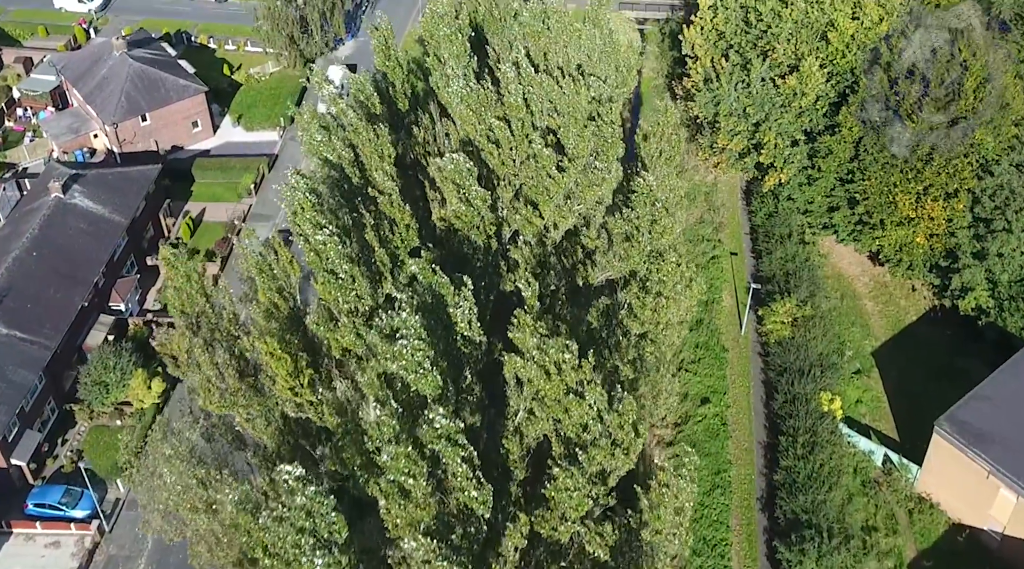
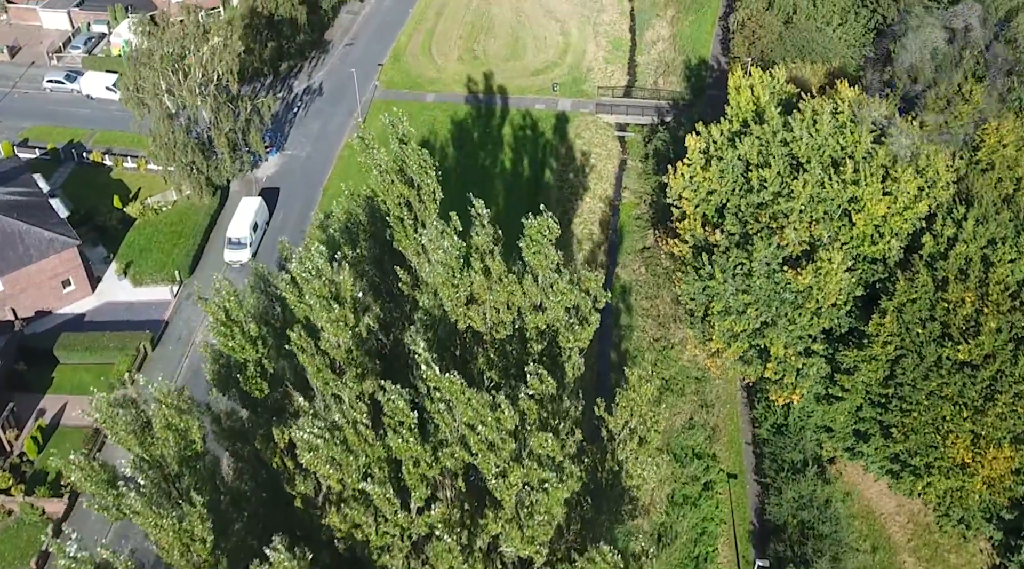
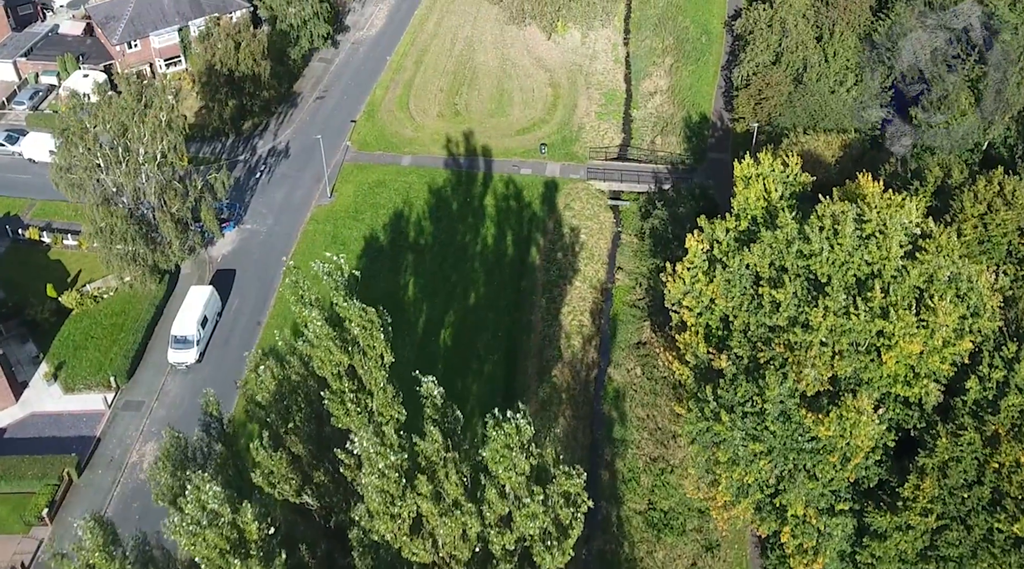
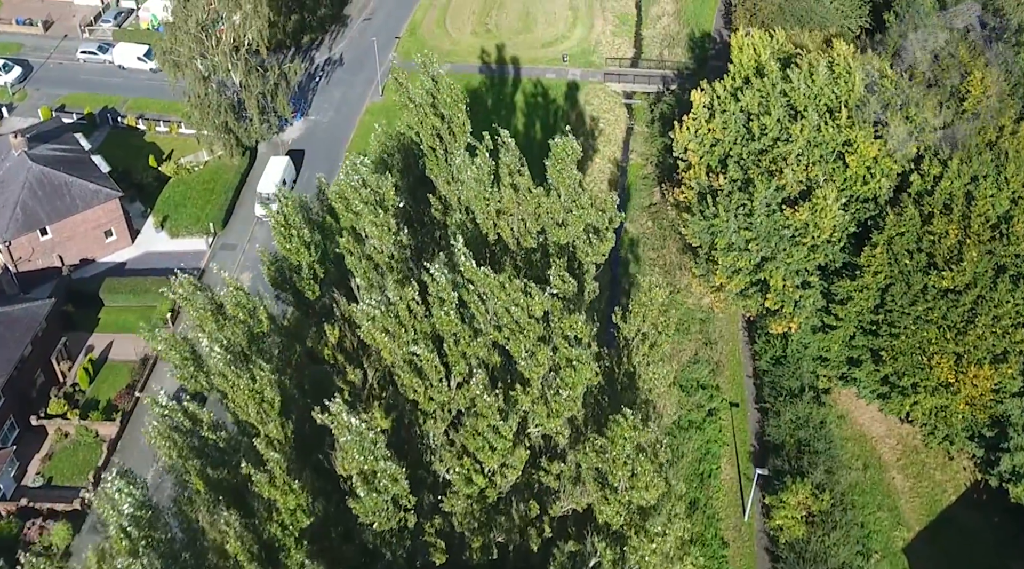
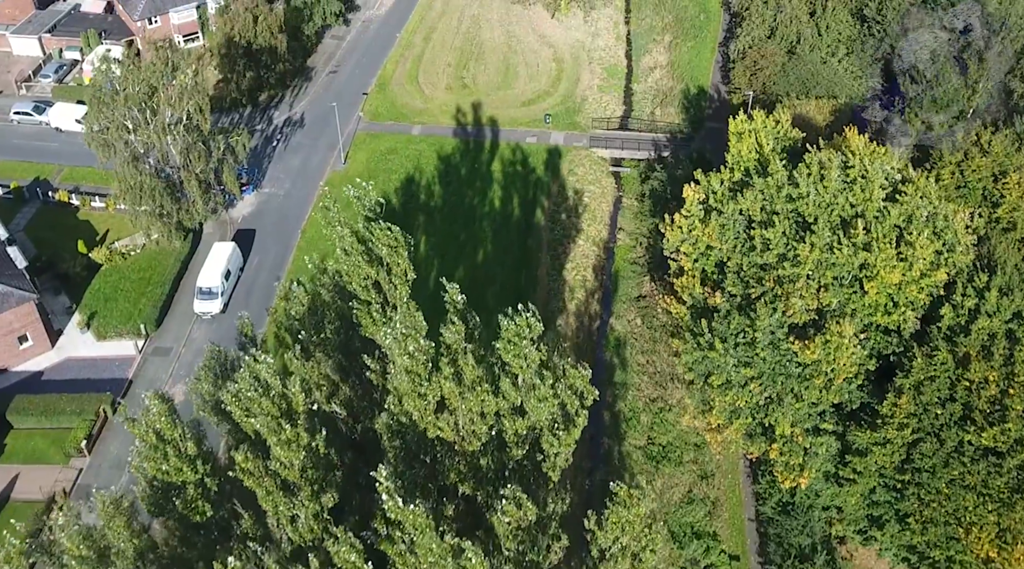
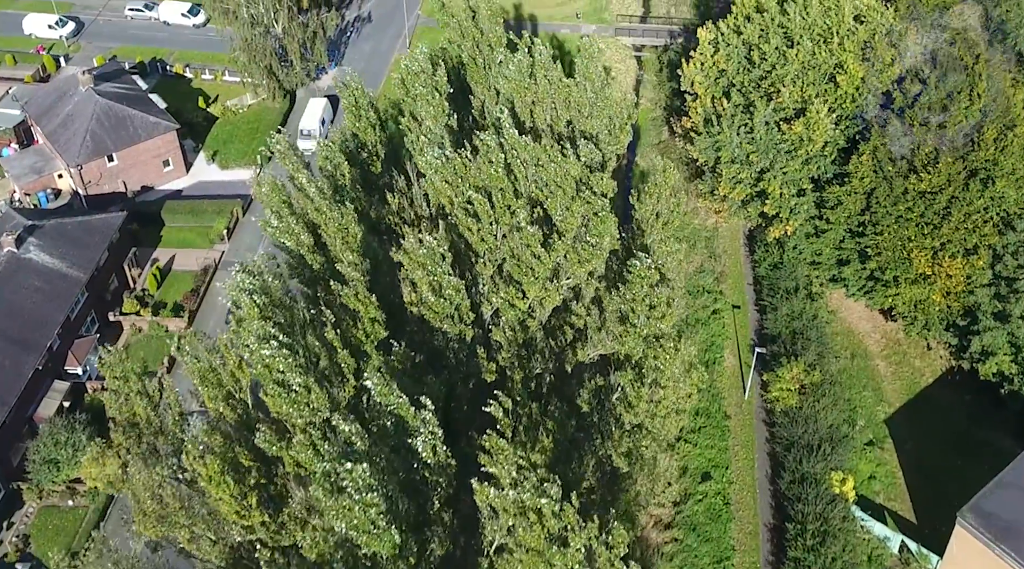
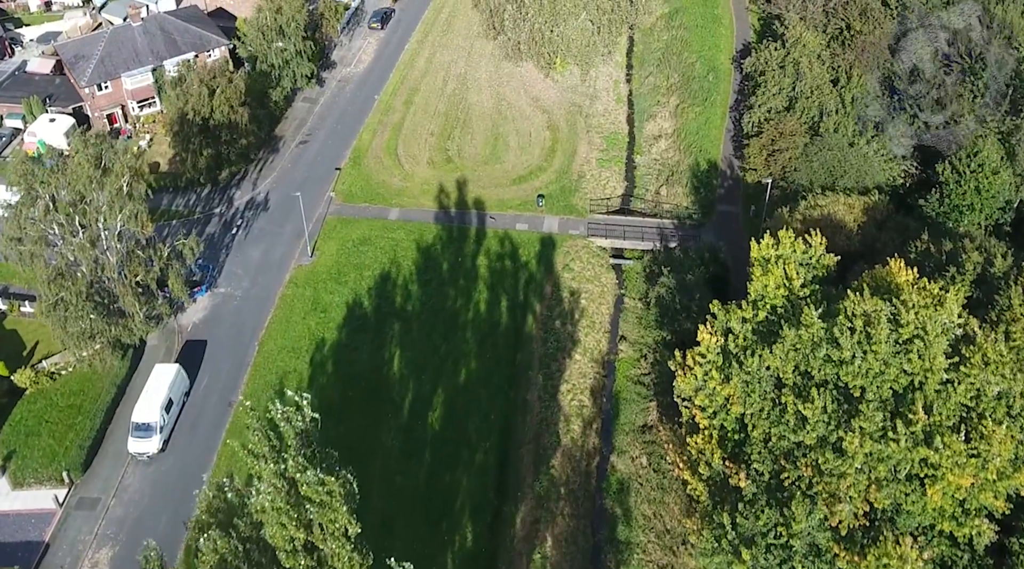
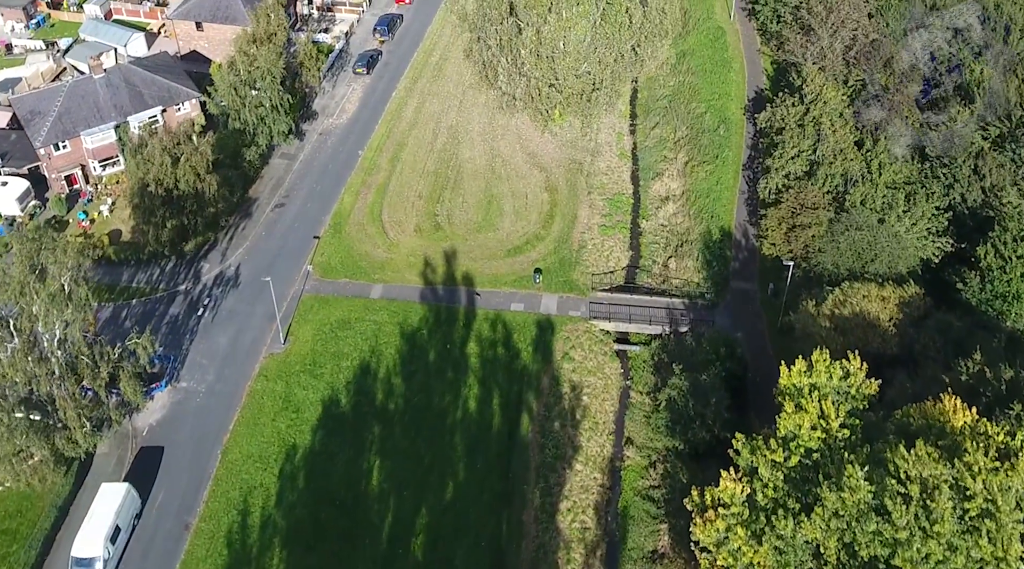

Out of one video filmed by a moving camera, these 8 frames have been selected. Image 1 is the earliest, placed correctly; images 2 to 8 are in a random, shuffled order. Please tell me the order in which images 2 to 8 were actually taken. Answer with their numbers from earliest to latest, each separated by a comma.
6, 4, 2, 5, 3, 7, 8
